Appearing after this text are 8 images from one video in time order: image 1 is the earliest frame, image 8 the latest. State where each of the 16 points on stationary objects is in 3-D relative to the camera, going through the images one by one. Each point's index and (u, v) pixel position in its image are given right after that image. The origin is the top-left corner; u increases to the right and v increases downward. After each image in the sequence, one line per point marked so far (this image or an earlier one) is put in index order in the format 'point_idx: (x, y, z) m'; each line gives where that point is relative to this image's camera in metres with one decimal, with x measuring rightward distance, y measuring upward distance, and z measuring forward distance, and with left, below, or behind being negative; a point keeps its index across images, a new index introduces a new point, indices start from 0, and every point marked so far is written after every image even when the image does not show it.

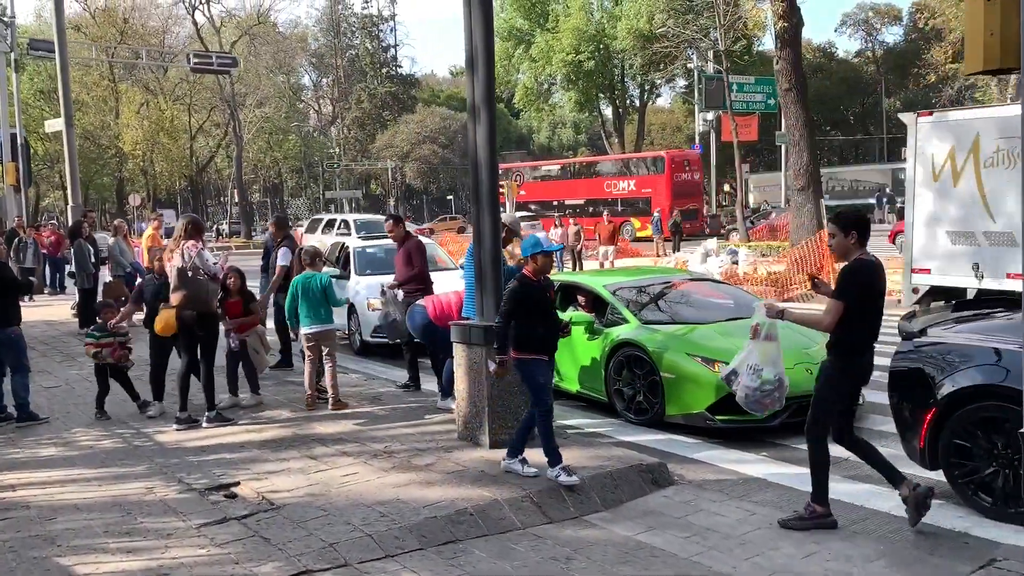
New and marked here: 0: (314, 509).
0: (-1.1, -1.3, +5.1) m
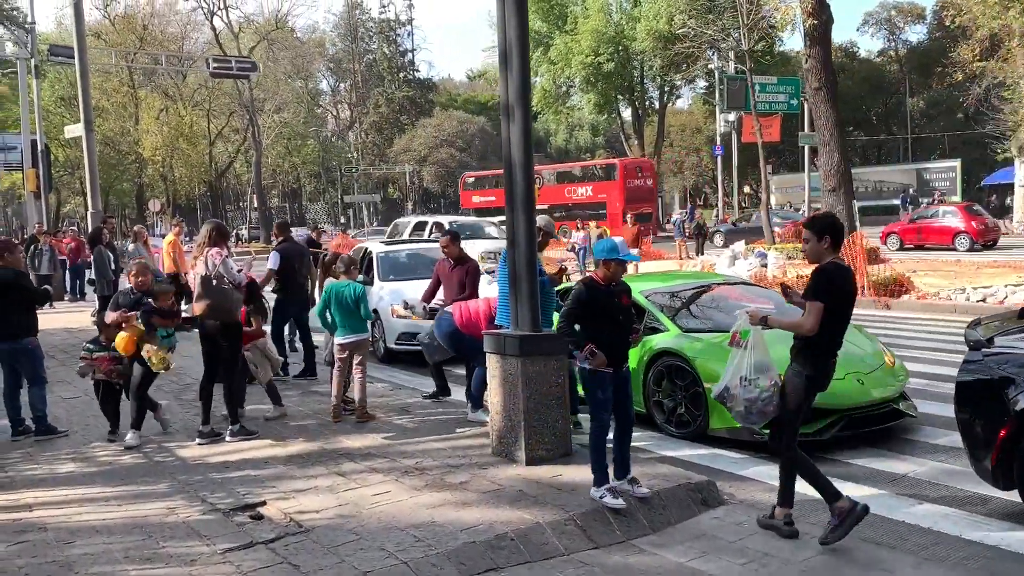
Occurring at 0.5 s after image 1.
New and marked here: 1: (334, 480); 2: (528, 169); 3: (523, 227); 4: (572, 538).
0: (-0.9, -1.3, +4.8) m
1: (-1.2, -1.3, +5.8) m
2: (+0.1, +0.8, +5.9) m
3: (+0.1, +0.4, +6.0) m
4: (+0.3, -1.4, +4.8) m
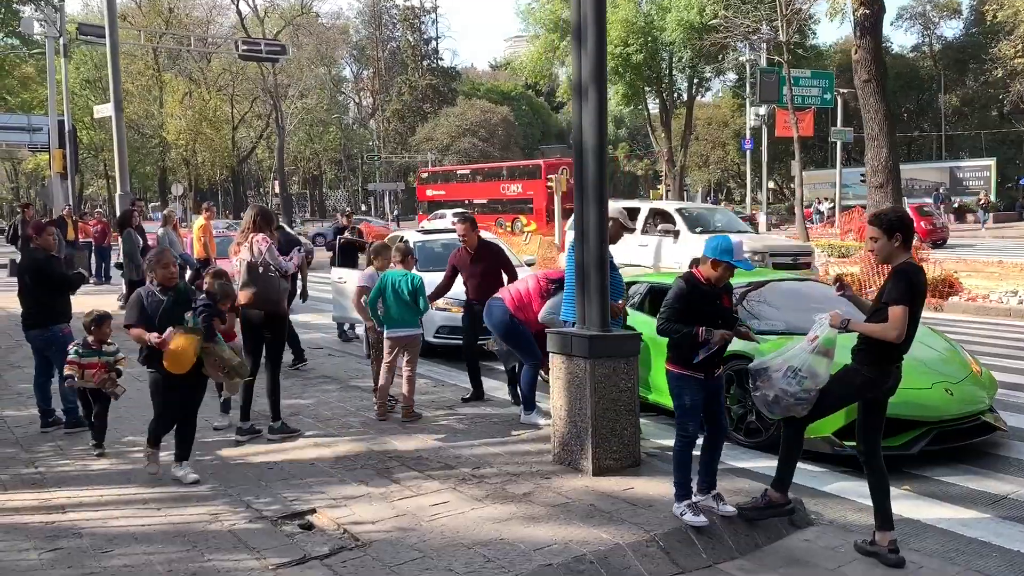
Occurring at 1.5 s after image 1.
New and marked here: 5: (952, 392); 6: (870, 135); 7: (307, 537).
0: (-0.5, -1.3, +4.4) m
1: (-0.8, -1.2, +5.4) m
2: (+0.6, +0.8, +5.5) m
3: (+0.5, +0.4, +5.5) m
4: (+0.7, -1.3, +4.4) m
5: (+3.1, -0.7, +6.2) m
6: (+6.9, +3.0, +17.2) m
7: (-1.1, -1.3, +4.6) m
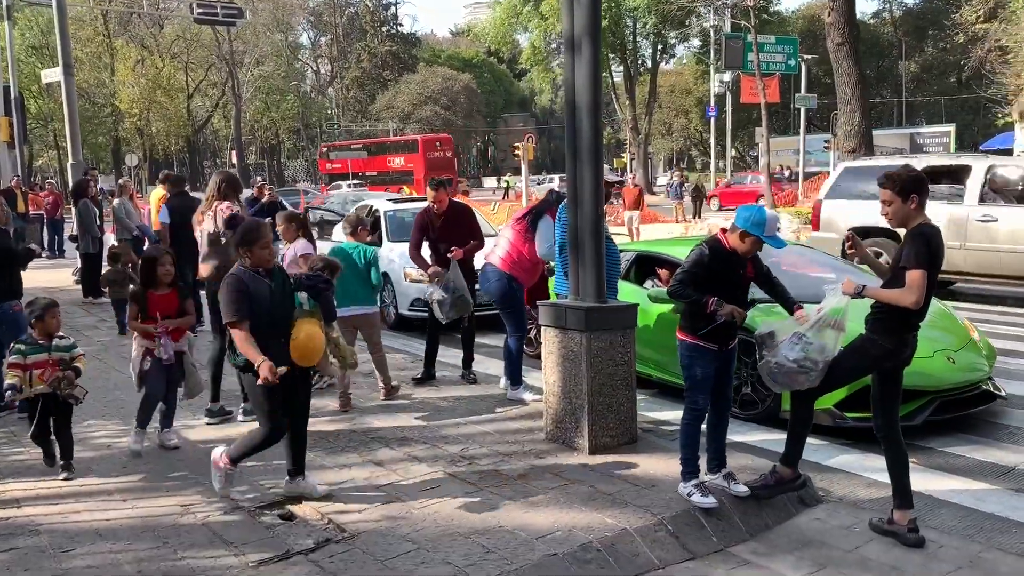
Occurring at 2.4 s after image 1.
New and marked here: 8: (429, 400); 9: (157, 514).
0: (-0.5, -1.2, +4.1) m
1: (-0.8, -1.0, +5.0) m
2: (+0.5, +1.0, +5.1) m
3: (+0.5, +0.6, +5.2) m
4: (+0.7, -1.2, +4.1) m
5: (+3.0, -0.5, +6.0) m
6: (+6.3, +3.6, +17.0) m
7: (-1.1, -1.2, +4.3) m
8: (-0.6, -0.8, +6.6) m
9: (-1.8, -1.1, +4.4) m
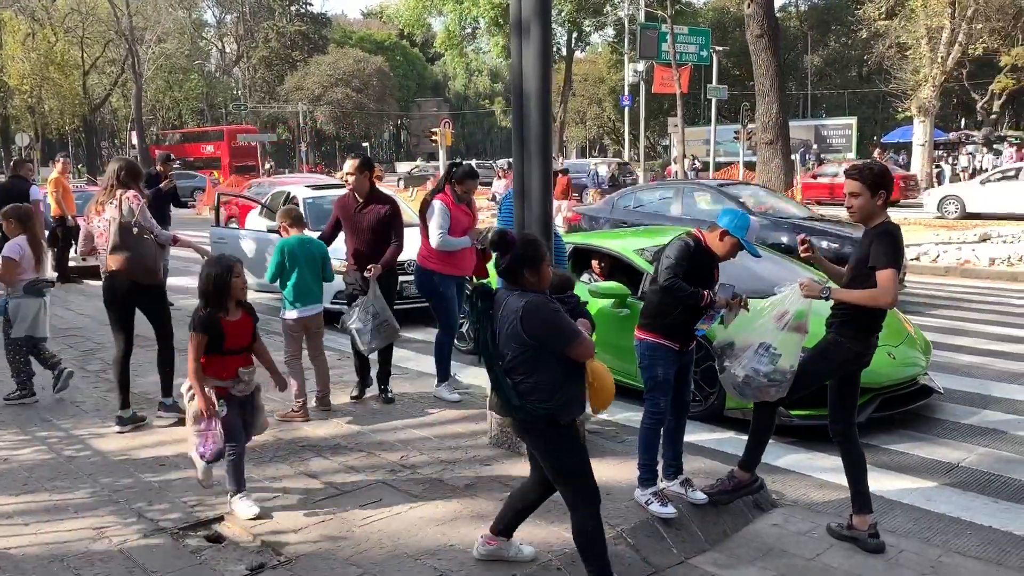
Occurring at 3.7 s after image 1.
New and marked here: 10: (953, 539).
0: (-0.7, -1.2, +3.7) m
1: (-1.1, -1.0, +4.7) m
2: (+0.2, +1.0, +4.9) m
3: (+0.1, +0.6, +4.9) m
4: (+0.5, -1.2, +3.9) m
5: (+2.6, -0.5, +6.0) m
6: (+4.8, +3.8, +17.2) m
7: (-1.3, -1.2, +3.9) m
8: (-1.1, -0.8, +6.3) m
9: (-2.0, -1.1, +4.0) m
10: (+2.1, -1.2, +4.3) m
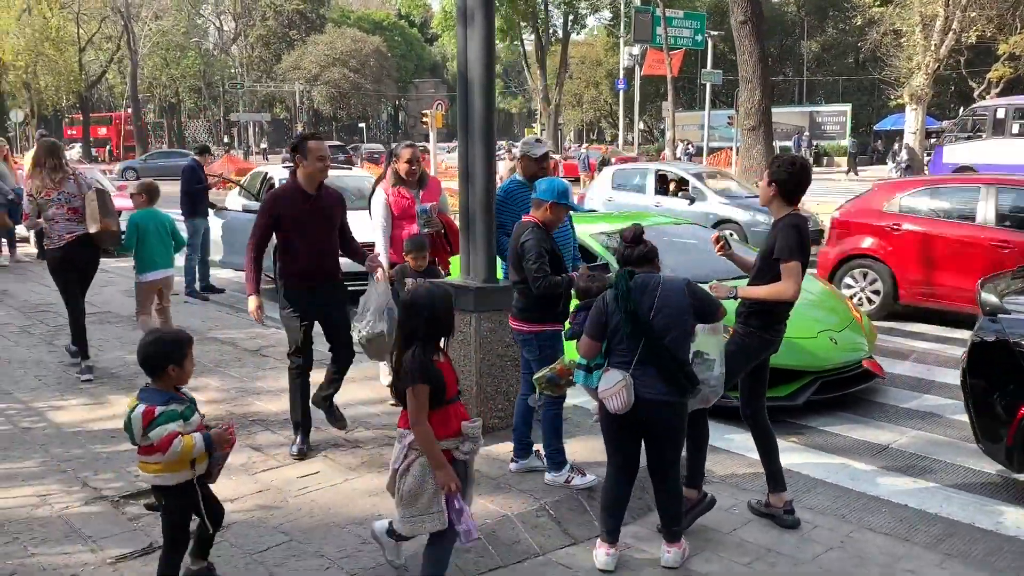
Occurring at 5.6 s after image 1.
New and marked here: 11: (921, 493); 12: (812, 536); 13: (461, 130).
0: (-1.1, -1.1, +3.9) m
1: (-1.4, -0.9, +4.8) m
2: (-0.1, +1.1, +5.0) m
3: (-0.2, +0.7, +5.0) m
4: (+0.2, -1.1, +4.0) m
5: (+2.2, -0.4, +6.1) m
6: (+4.5, +4.1, +17.3) m
7: (-1.6, -1.1, +4.0) m
8: (-1.4, -0.7, +6.4) m
9: (-2.3, -1.0, +4.1) m
10: (+1.8, -1.1, +4.4) m
11: (+2.2, -1.1, +4.7) m
12: (+1.4, -1.2, +4.2) m
13: (-0.3, +0.9, +5.1) m
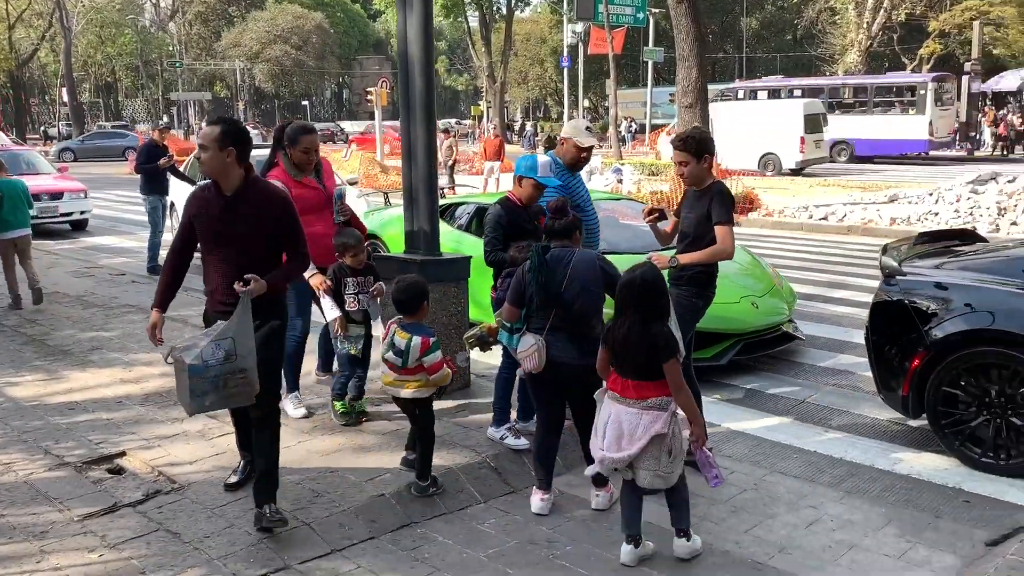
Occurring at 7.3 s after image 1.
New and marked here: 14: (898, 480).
0: (-1.3, -0.9, +4.2) m
1: (-1.7, -0.8, +5.1) m
2: (-0.5, +1.3, +5.3) m
3: (-0.5, +0.9, +5.3) m
4: (-0.1, -1.0, +4.4) m
5: (+1.8, -0.1, +6.6) m
6: (+3.4, +4.7, +17.7) m
7: (-1.9, -0.9, +4.3) m
8: (-1.8, -0.5, +6.7) m
9: (-2.6, -0.9, +4.3) m
10: (+1.5, -1.0, +4.9) m
11: (+1.9, -0.9, +5.2) m
12: (+1.1, -1.0, +4.6) m
13: (-0.7, +1.1, +5.4) m
14: (+2.0, -1.0, +4.6) m
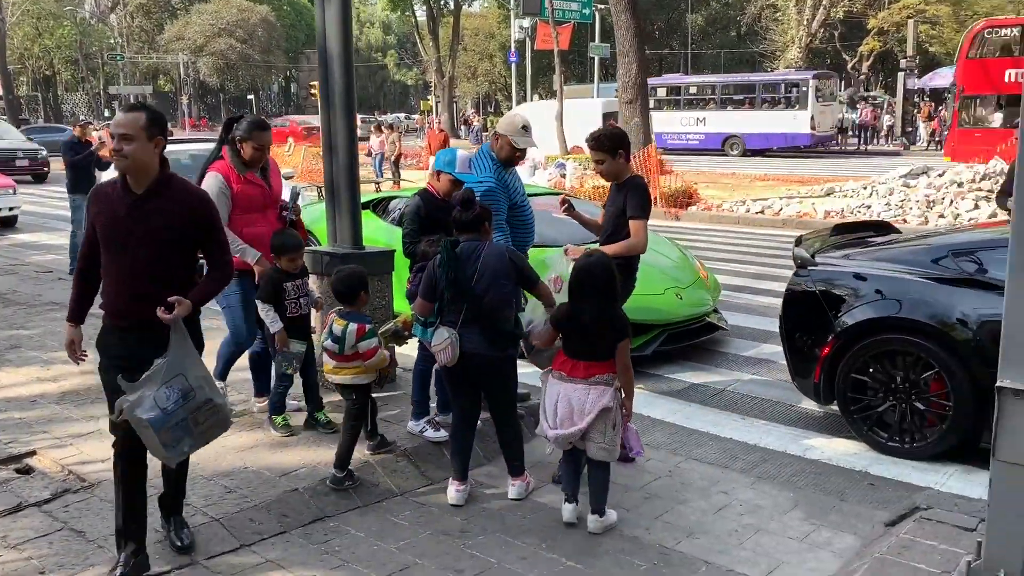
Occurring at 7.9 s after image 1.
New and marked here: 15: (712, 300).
0: (-1.7, -0.9, +4.1) m
1: (-2.2, -0.7, +5.0) m
2: (-1.0, +1.3, +5.2) m
3: (-1.0, +0.9, +5.3) m
4: (-0.5, -0.9, +4.4) m
5: (+1.3, -0.1, +6.7) m
6: (+2.2, +4.8, +17.9) m
7: (-2.3, -0.9, +4.2) m
8: (-2.4, -0.4, +6.6) m
9: (-3.0, -0.9, +4.2) m
10: (+1.0, -0.9, +5.0) m
11: (+1.4, -0.8, +5.3) m
12: (+0.7, -0.9, +4.7) m
13: (-1.1, +1.1, +5.3) m
14: (+1.6, -0.9, +4.7) m
15: (+1.5, -0.1, +6.9) m
